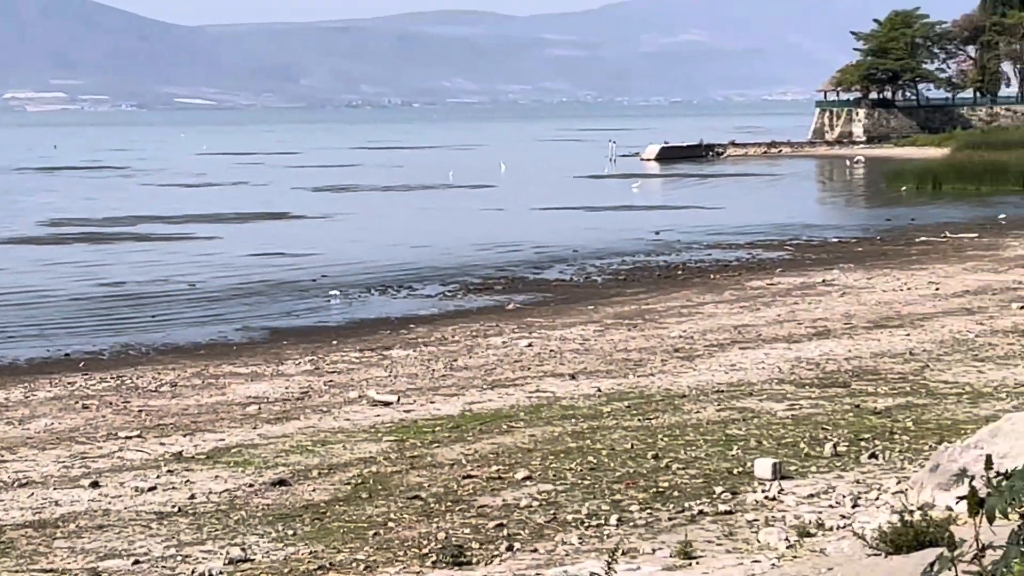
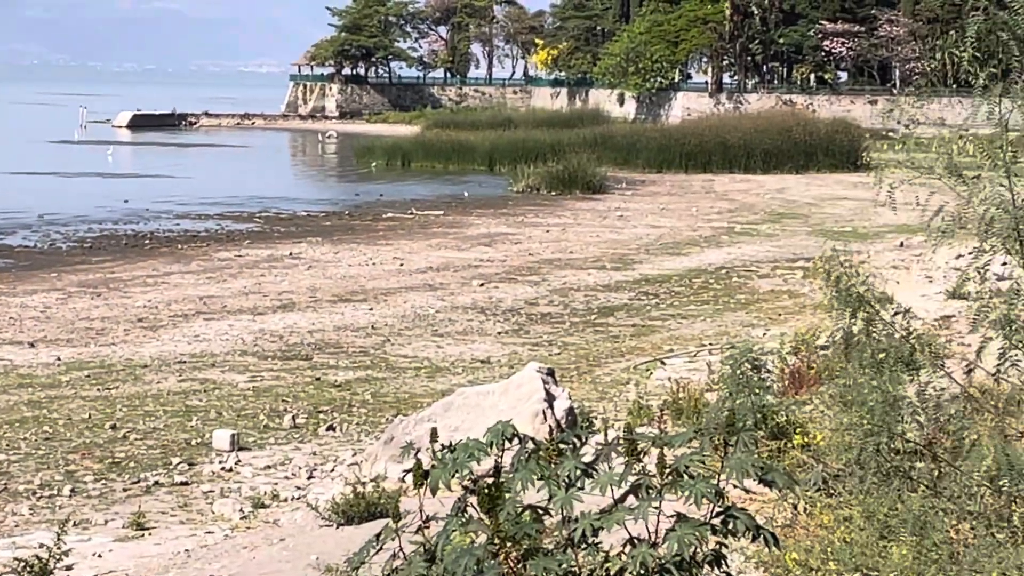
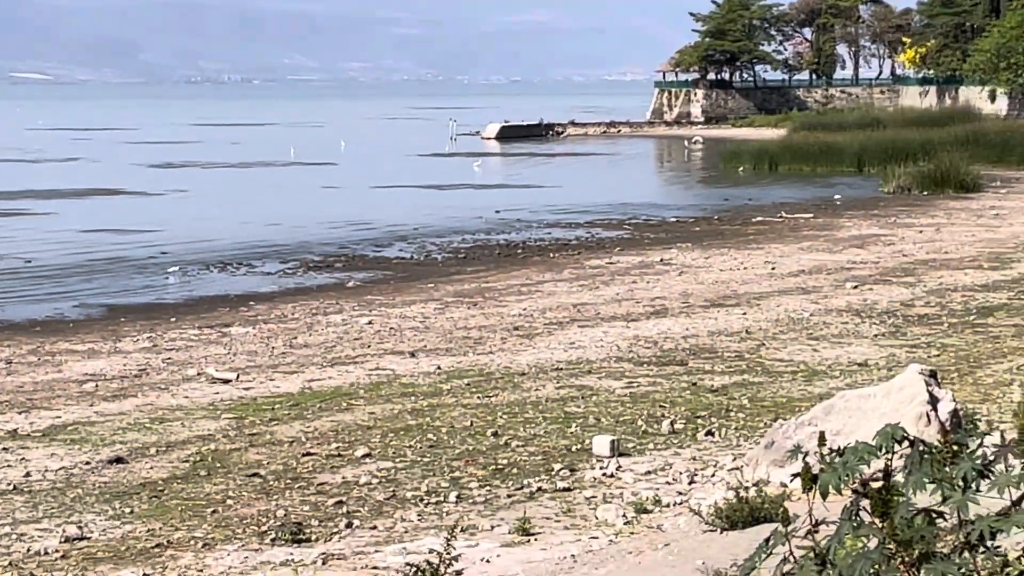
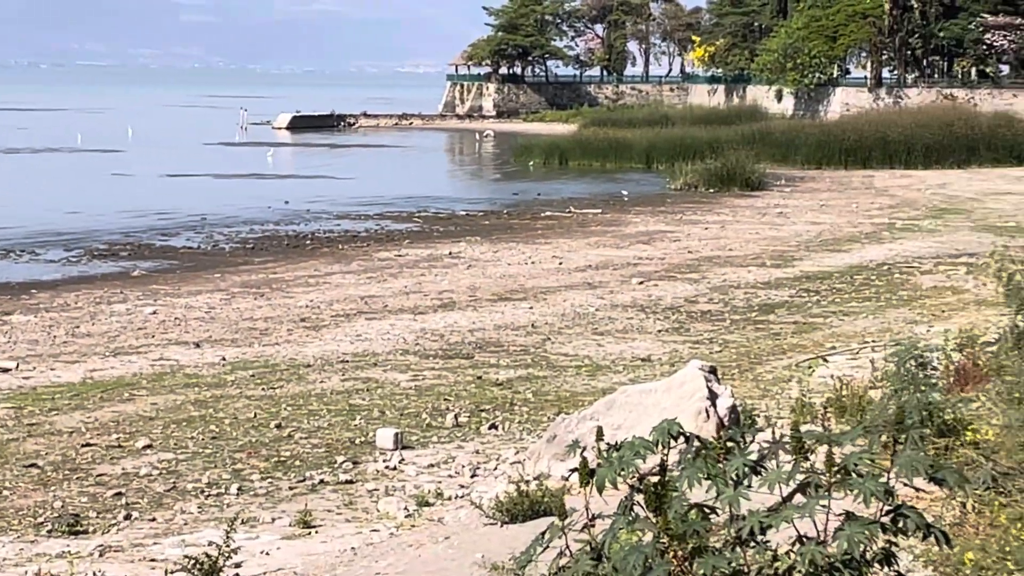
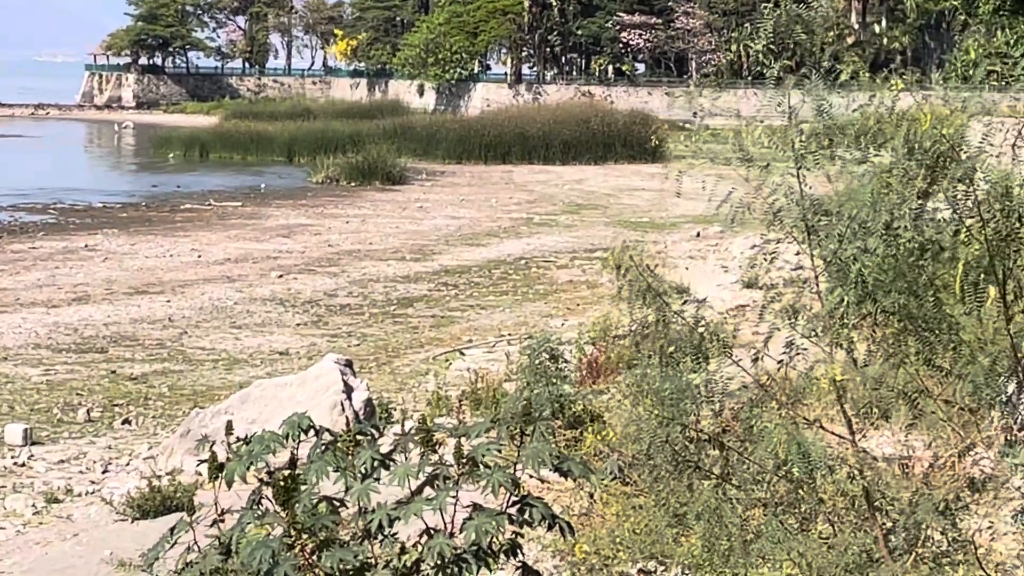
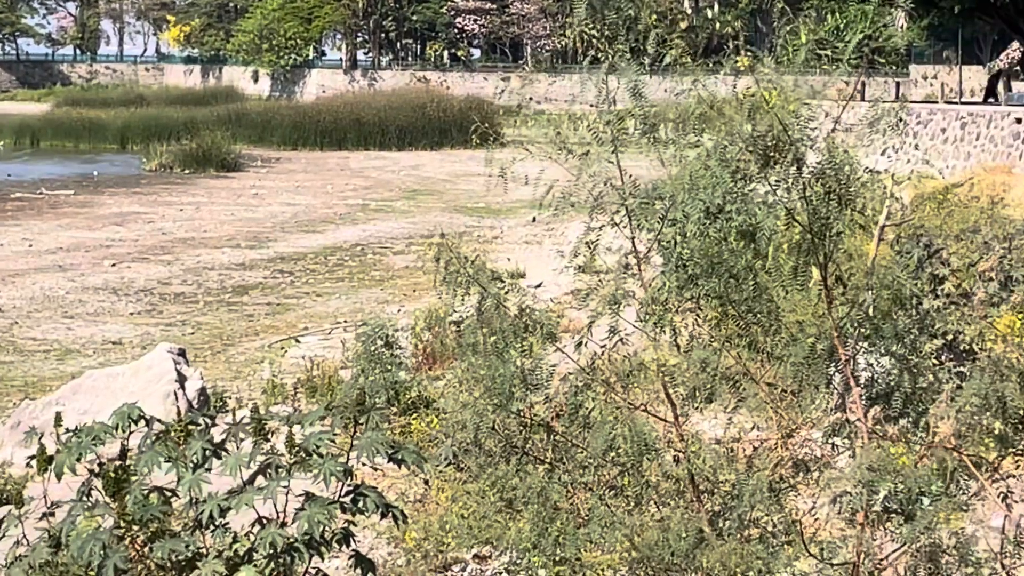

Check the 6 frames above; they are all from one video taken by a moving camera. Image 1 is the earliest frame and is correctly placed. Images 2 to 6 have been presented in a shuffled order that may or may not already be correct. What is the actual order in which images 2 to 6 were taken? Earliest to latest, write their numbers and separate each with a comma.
3, 4, 2, 5, 6
